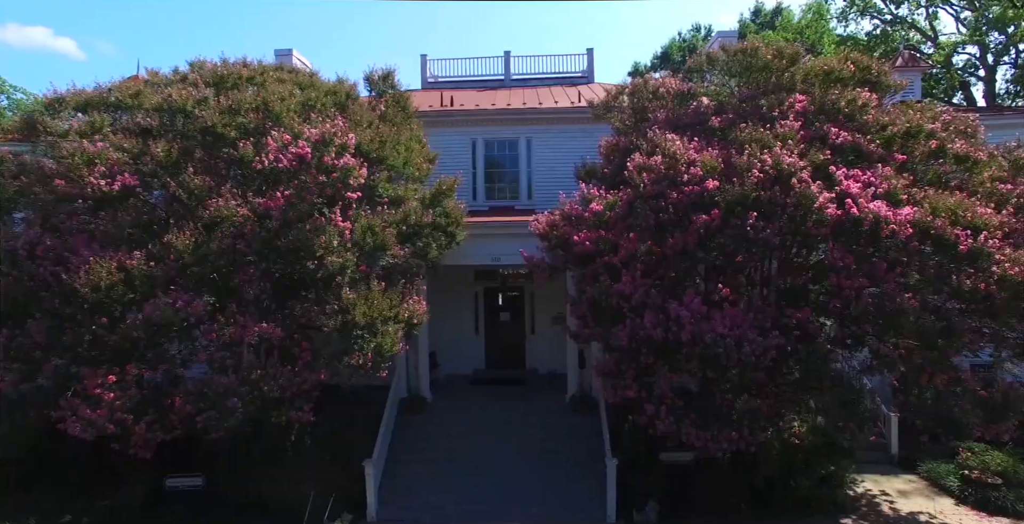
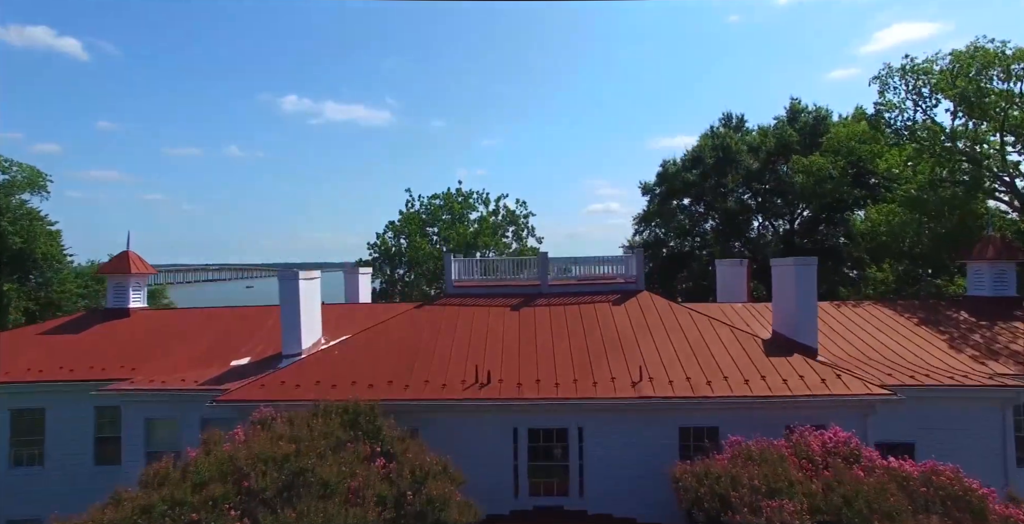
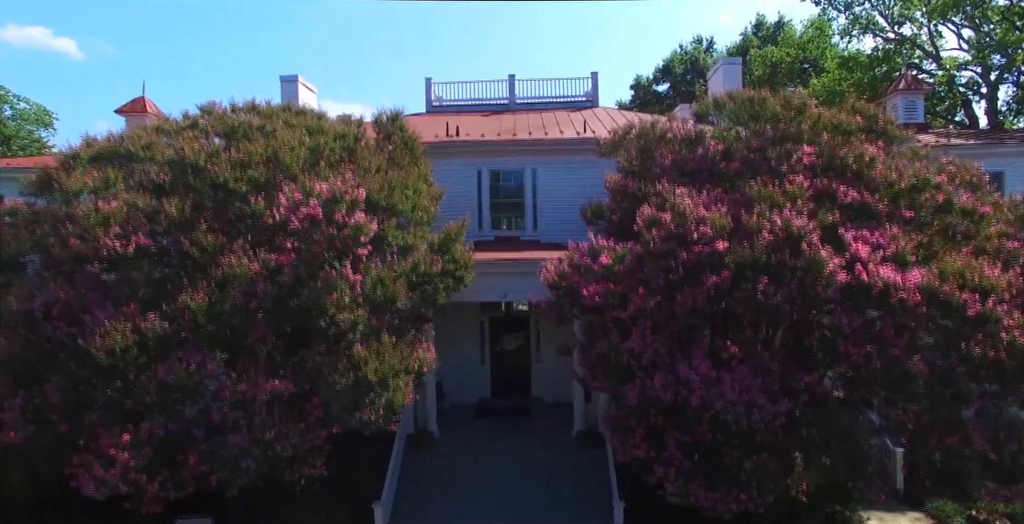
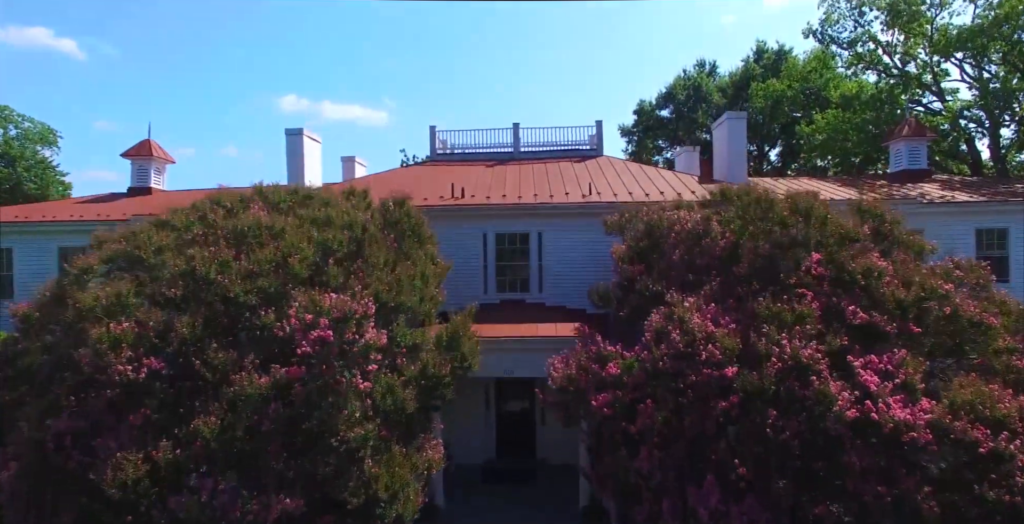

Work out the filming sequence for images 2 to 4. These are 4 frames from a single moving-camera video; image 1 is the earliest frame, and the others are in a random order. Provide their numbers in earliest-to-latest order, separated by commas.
3, 4, 2
